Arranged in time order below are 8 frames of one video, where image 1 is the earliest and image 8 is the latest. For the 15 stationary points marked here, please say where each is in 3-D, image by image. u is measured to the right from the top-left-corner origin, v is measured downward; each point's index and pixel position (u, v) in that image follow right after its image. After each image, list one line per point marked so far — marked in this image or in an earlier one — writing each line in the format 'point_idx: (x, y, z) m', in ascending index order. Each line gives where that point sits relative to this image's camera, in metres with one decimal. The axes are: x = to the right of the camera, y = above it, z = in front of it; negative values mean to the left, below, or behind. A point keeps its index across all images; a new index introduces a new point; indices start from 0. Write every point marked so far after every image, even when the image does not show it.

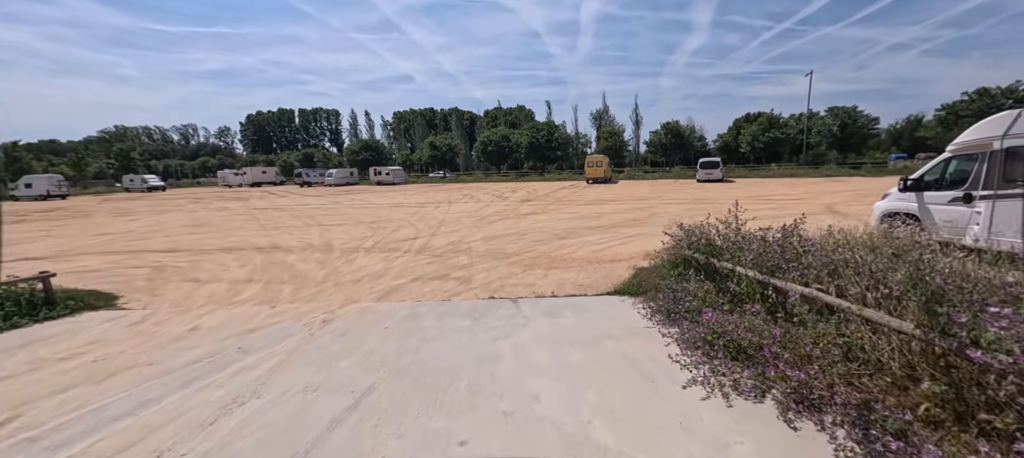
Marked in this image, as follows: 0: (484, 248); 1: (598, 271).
0: (-0.9, -0.7, +11.1) m
1: (+2.0, -1.0, +8.2) m
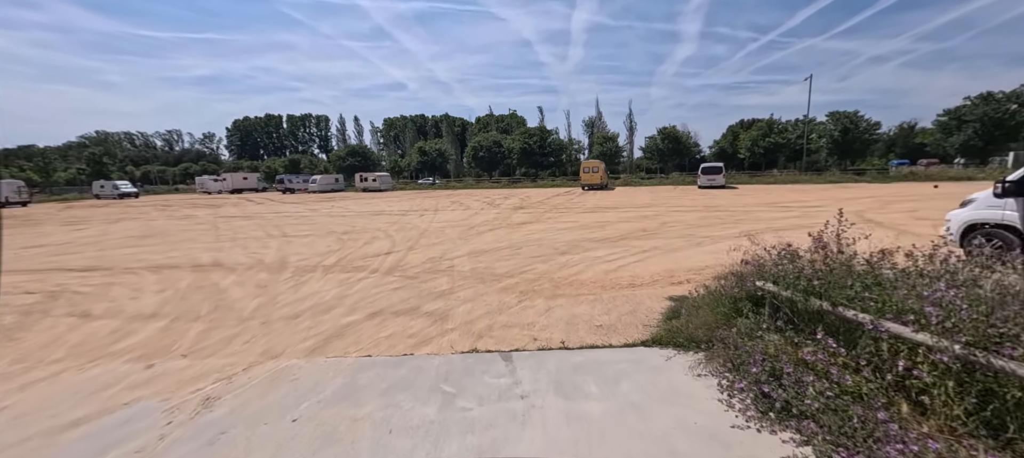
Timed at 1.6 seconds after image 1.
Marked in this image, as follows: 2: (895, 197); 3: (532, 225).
0: (-1.1, -1.0, +9.0) m
1: (+1.8, -1.3, +6.1) m
2: (+19.1, +1.6, +17.6) m
3: (+0.8, +0.2, +15.2) m
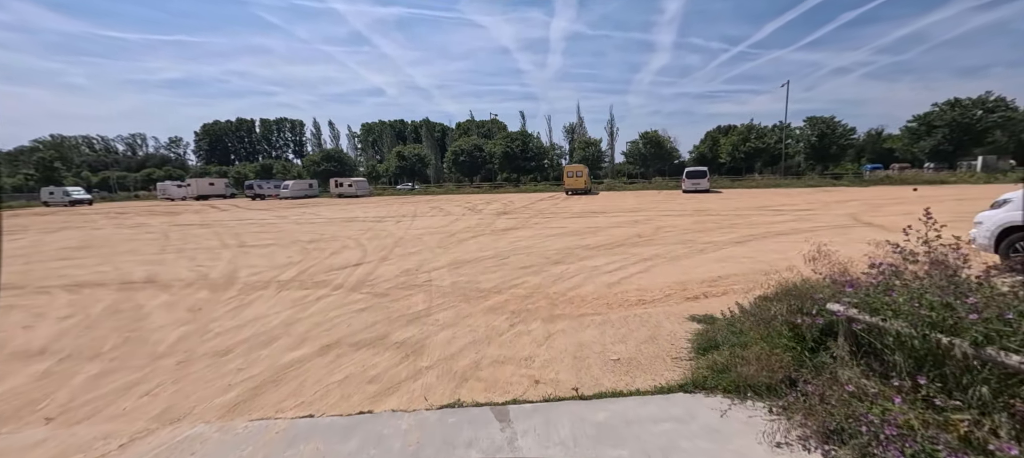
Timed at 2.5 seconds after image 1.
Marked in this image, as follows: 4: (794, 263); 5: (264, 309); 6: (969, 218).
0: (-1.4, -1.2, +7.8) m
1: (+1.7, -1.4, +5.1) m
2: (+18.3, +1.4, +17.5) m
3: (+0.2, -0.1, +14.1) m
4: (+6.2, -0.8, +7.8) m
5: (-4.7, -1.5, +6.7) m
6: (+15.5, +0.4, +11.9) m
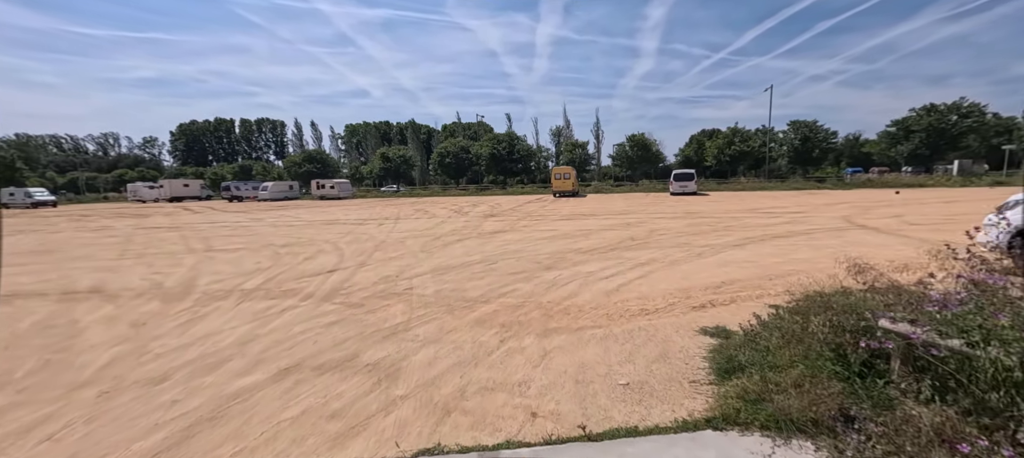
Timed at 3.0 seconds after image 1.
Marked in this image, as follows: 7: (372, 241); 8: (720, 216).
0: (-1.6, -1.3, +7.1) m
1: (+1.6, -1.4, +4.5) m
2: (+17.7, +1.3, +17.5) m
3: (-0.2, -0.2, +13.5) m
4: (+6.0, -0.8, +7.4) m
5: (-4.9, -1.6, +5.9) m
6: (+15.1, +0.3, +11.9) m
7: (-5.5, -0.5, +13.9) m
8: (+9.4, +0.6, +16.1) m
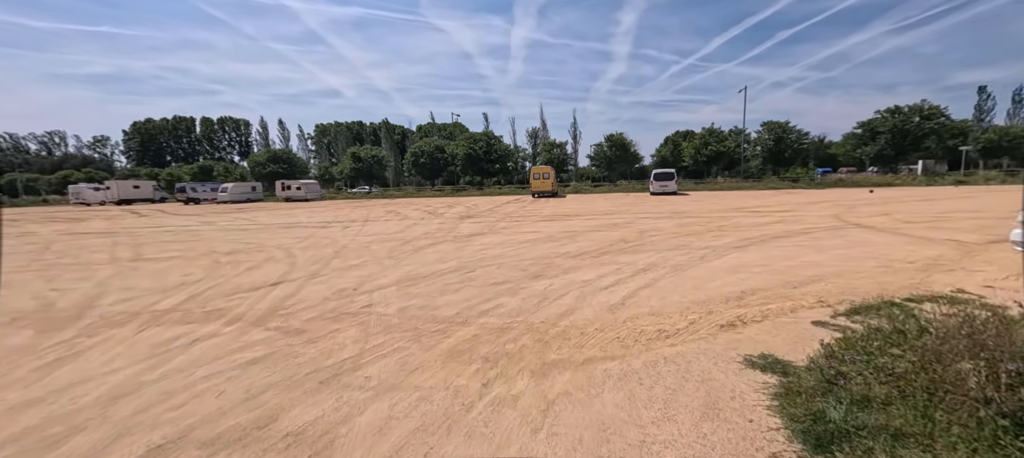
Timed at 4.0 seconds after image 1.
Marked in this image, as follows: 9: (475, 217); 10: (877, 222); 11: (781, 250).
0: (-1.9, -1.3, +5.8) m
1: (+1.5, -1.4, +3.4) m
2: (+16.7, +1.4, +17.4) m
3: (-1.0, -0.3, +12.2) m
4: (+5.6, -0.8, +6.5) m
5: (-5.1, -1.6, +4.3) m
6: (+14.4, +0.4, +11.6) m
7: (-6.2, -0.6, +12.2) m
8: (+8.5, +0.6, +15.5) m
9: (-1.9, +0.6, +18.8) m
10: (+12.4, +0.2, +12.1) m
11: (+6.3, -0.5, +8.4) m
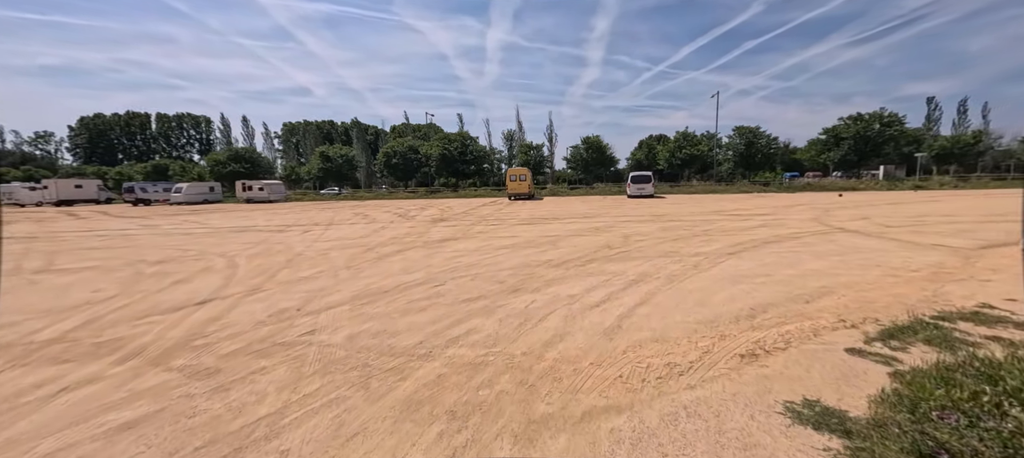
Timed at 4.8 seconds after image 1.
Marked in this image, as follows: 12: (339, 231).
0: (-2.2, -1.4, +4.7) m
1: (+1.3, -1.5, +2.5) m
2: (+15.6, +1.2, +17.6) m
3: (-1.7, -0.4, +11.2) m
4: (+5.2, -0.9, +6.0) m
5: (-5.3, -1.8, +3.0) m
6: (+13.7, +0.3, +11.6) m
7: (-7.0, -0.8, +10.9) m
8: (+7.5, +0.4, +15.1) m
9: (-3.1, +0.4, +17.7) m
10: (+11.6, +0.1, +11.9) m
11: (+5.8, -0.6, +7.8) m
12: (-7.8, -0.1, +15.9) m
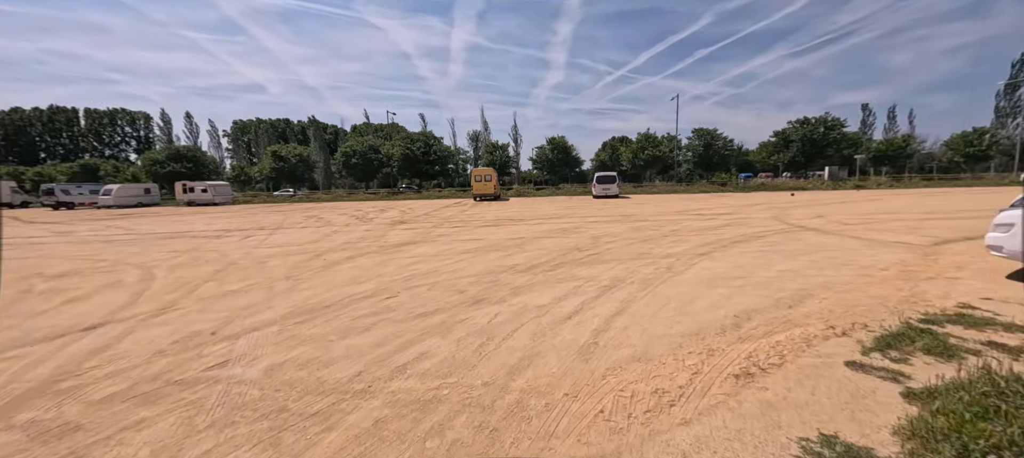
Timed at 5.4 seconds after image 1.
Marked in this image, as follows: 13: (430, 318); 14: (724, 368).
0: (-2.7, -1.5, +3.8) m
1: (+1.0, -1.5, +1.9) m
2: (+13.9, +1.3, +18.2) m
3: (-2.8, -0.5, +10.3) m
4: (+4.7, -0.9, +5.7) m
5: (-5.5, -1.9, +1.9) m
6: (+12.5, +0.4, +12.1) m
7: (-7.9, -0.9, +9.5) m
8: (+6.1, +0.4, +15.0) m
9: (-4.8, +0.3, +16.6) m
10: (+10.4, +0.2, +12.2) m
11: (+5.0, -0.6, +7.6) m
12: (-9.2, -0.3, +14.5) m
13: (-1.1, -1.2, +5.0) m
14: (+2.0, -1.3, +3.4) m
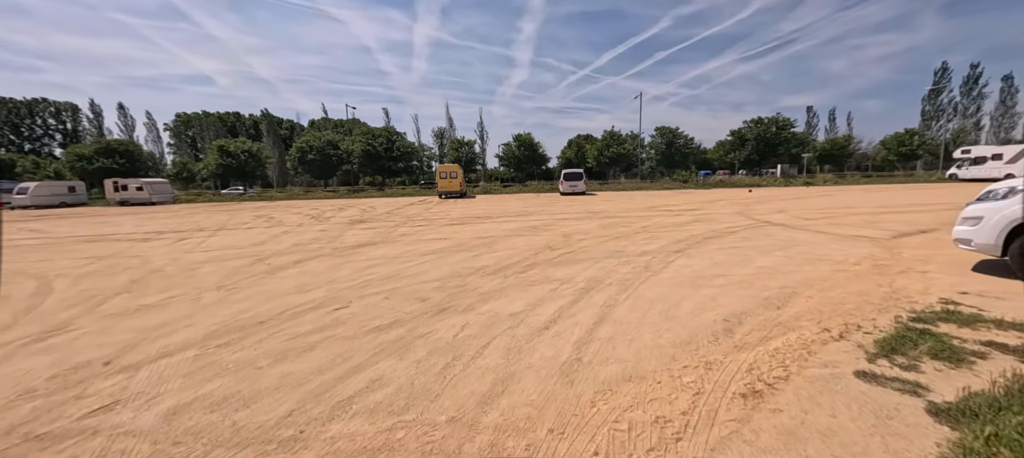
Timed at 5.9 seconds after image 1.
0: (-2.9, -1.5, +2.9) m
1: (+0.9, -1.5, +1.4) m
2: (+12.2, +1.6, +18.8) m
3: (-3.6, -0.5, +9.4) m
4: (+4.2, -0.8, +5.5) m
5: (-5.6, -1.9, +0.8) m
6: (+11.5, +0.6, +12.6) m
7: (-8.7, -1.0, +8.2) m
8: (+4.8, +0.6, +14.9) m
9: (-6.2, +0.3, +15.5) m
10: (+9.4, +0.3, +12.5) m
11: (+4.4, -0.5, +7.5) m
12: (-10.4, -0.3, +13.0) m
13: (-1.5, -1.2, +4.2) m
14: (+1.8, -1.3, +3.0) m
